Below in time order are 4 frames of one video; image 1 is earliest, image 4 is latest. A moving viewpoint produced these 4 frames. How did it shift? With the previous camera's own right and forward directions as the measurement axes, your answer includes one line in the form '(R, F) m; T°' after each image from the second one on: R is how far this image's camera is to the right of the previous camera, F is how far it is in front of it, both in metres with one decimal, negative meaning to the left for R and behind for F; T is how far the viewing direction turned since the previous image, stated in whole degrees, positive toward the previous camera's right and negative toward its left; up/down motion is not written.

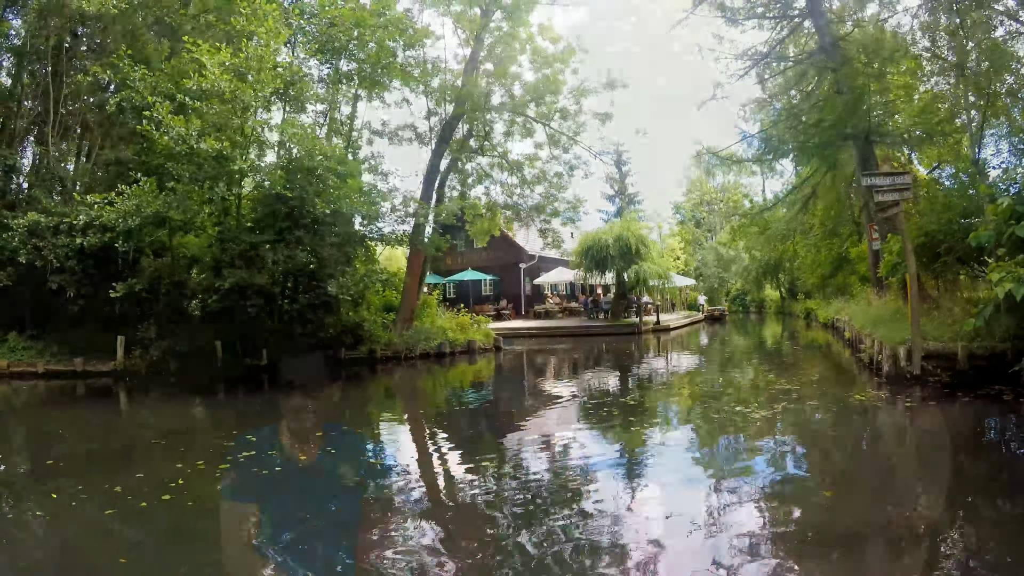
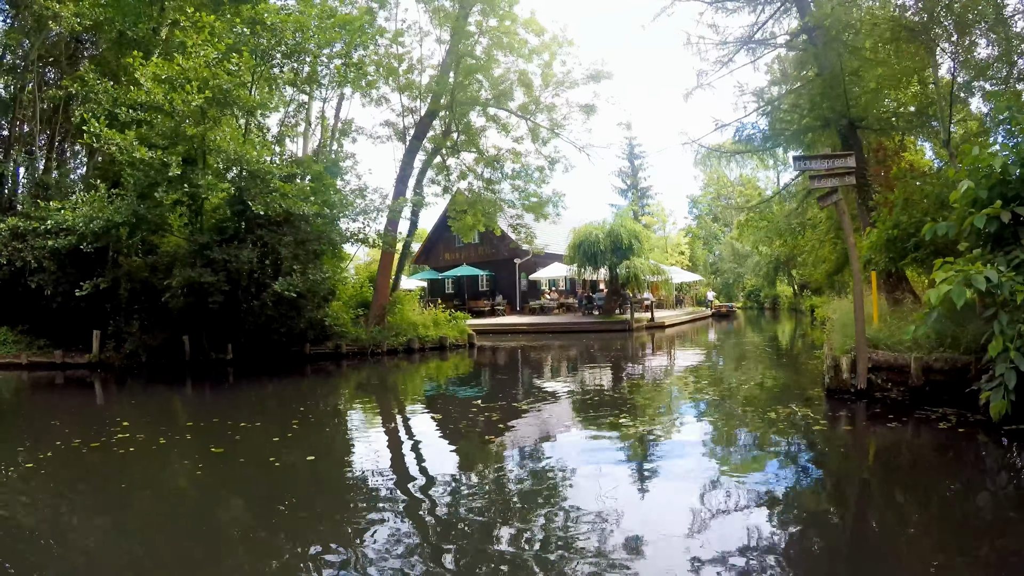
(+1.5, +0.1) m; -6°
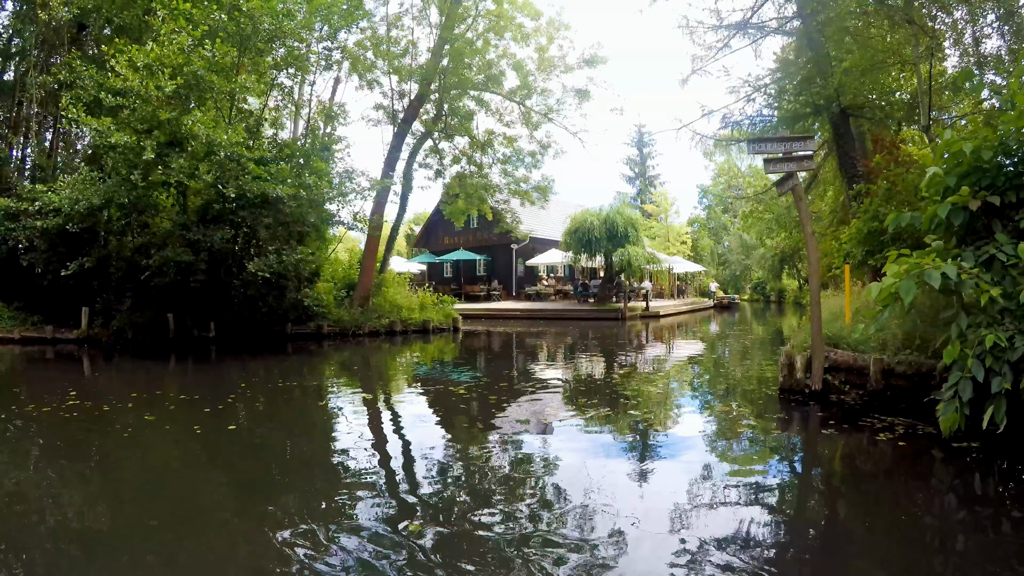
(+0.8, 0.0) m; -3°
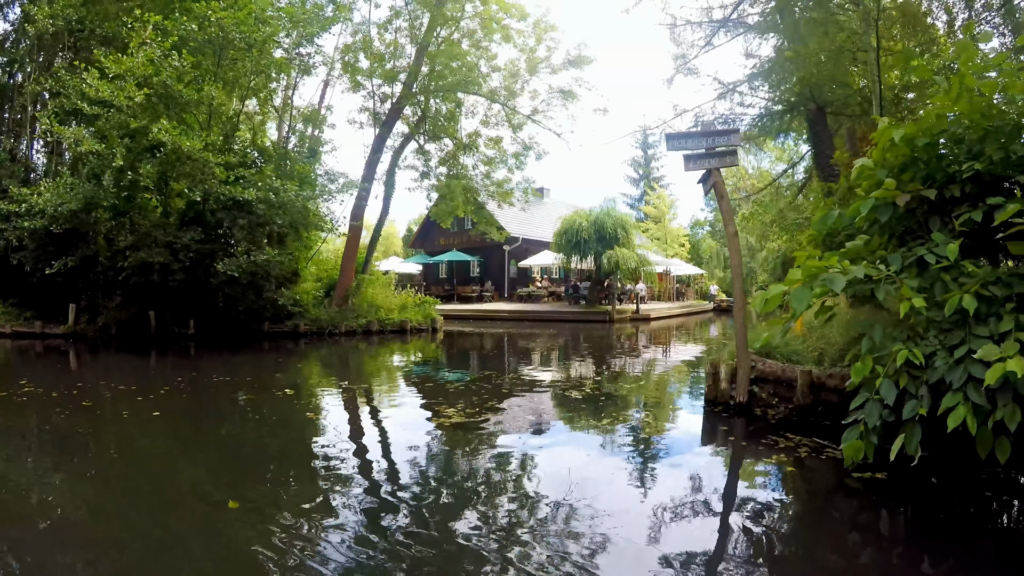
(+1.1, 0.0) m; -4°
